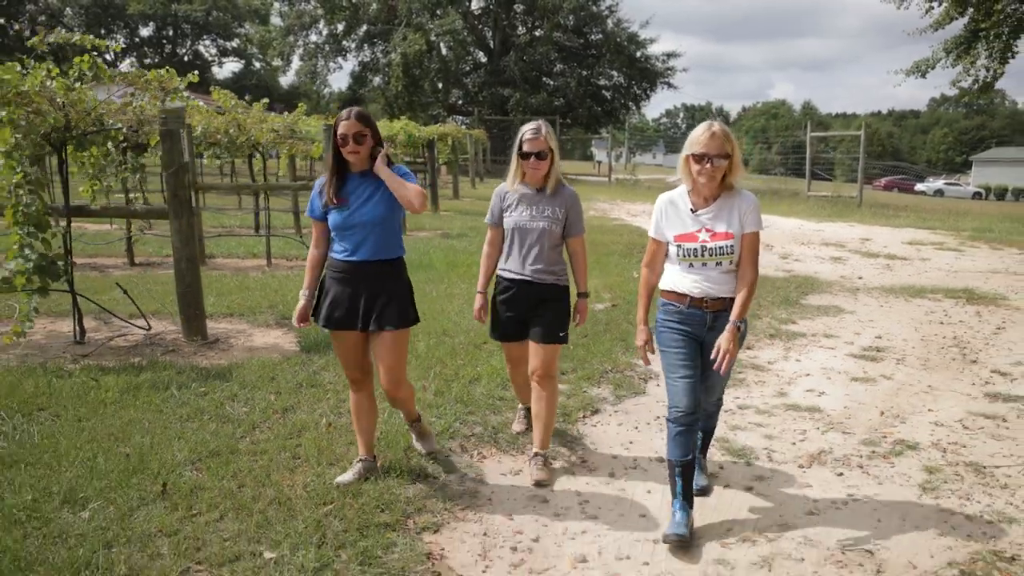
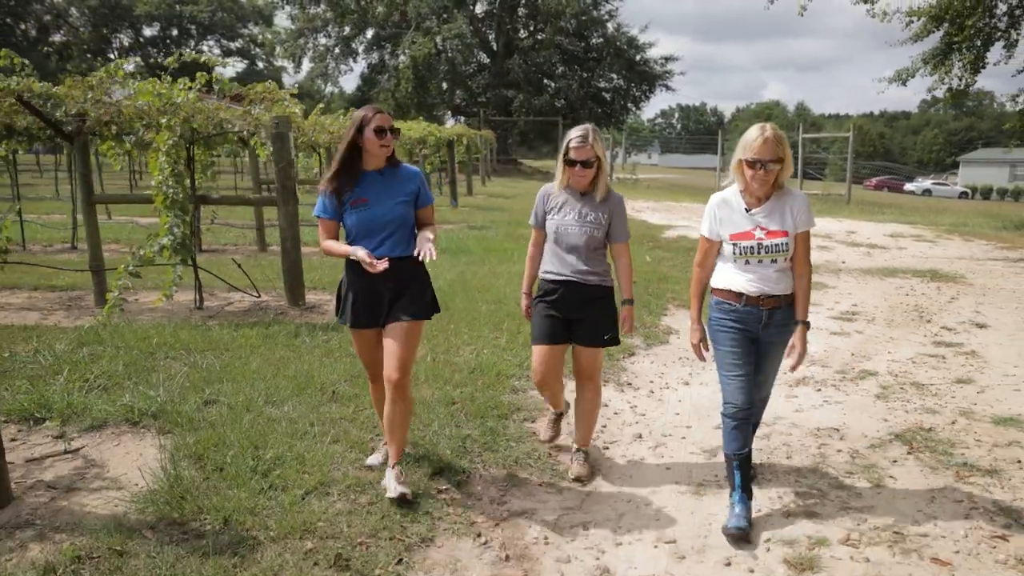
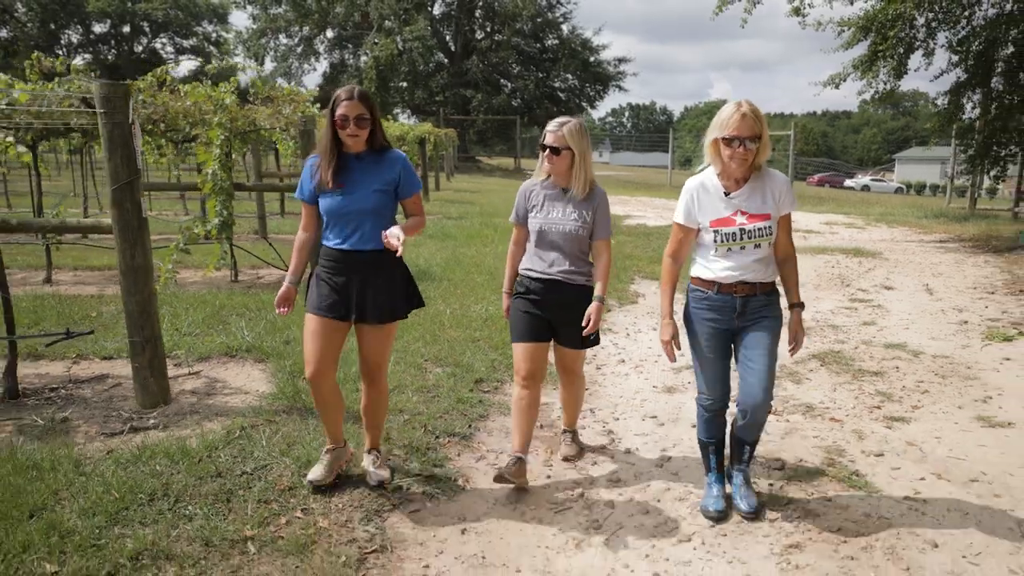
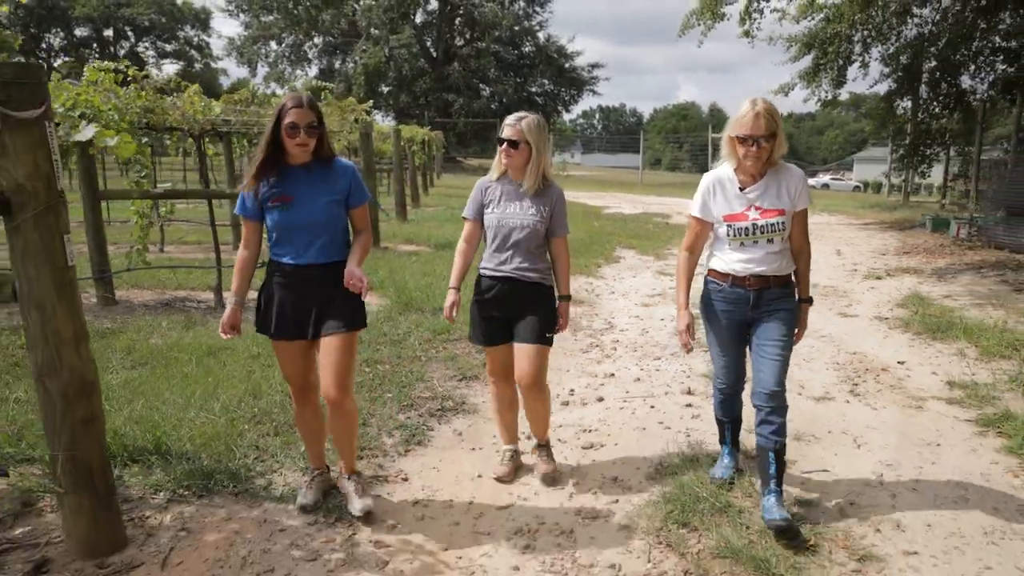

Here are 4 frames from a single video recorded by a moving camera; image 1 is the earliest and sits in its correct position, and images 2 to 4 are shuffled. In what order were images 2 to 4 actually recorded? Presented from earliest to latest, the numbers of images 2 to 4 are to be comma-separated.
2, 3, 4
